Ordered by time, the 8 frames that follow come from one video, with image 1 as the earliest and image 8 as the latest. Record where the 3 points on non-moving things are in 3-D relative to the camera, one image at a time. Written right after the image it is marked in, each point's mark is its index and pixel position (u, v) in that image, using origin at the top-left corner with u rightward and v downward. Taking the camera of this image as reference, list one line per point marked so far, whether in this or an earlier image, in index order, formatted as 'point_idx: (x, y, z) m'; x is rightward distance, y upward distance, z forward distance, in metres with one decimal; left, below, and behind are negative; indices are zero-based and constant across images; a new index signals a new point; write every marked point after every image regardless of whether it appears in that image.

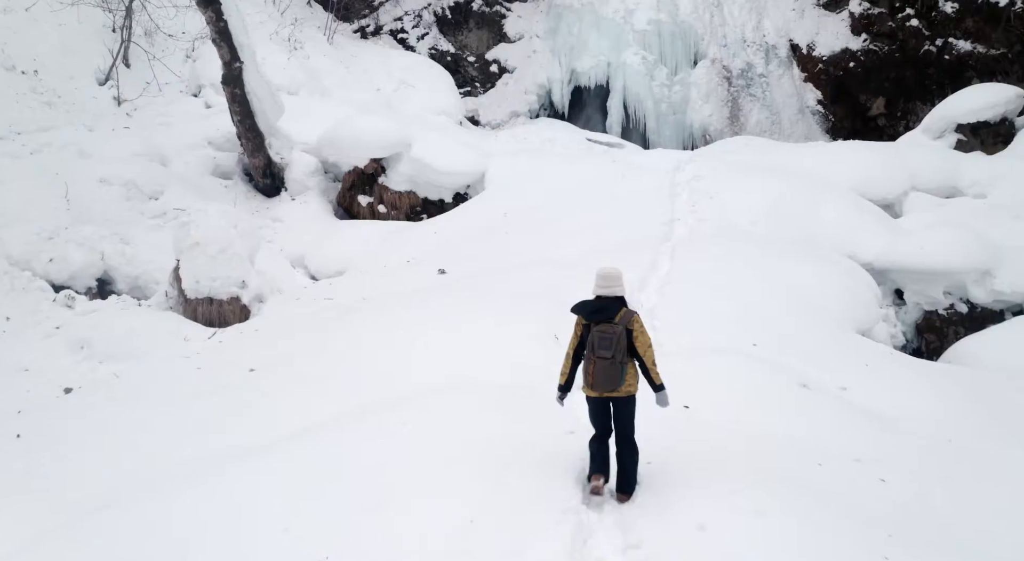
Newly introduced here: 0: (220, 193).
0: (-4.0, +1.2, +10.0) m
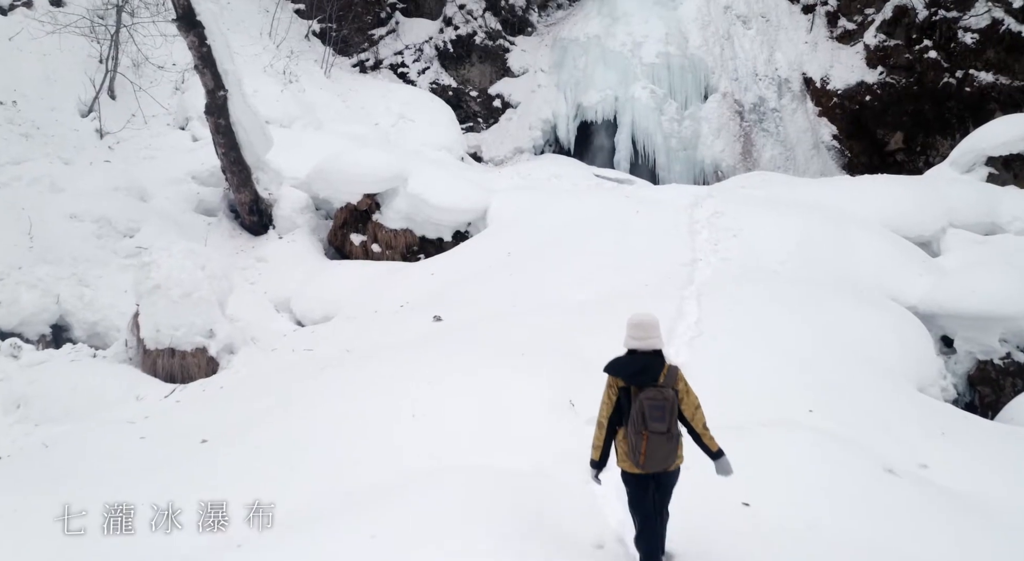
0: (-4.0, +0.6, +9.3) m
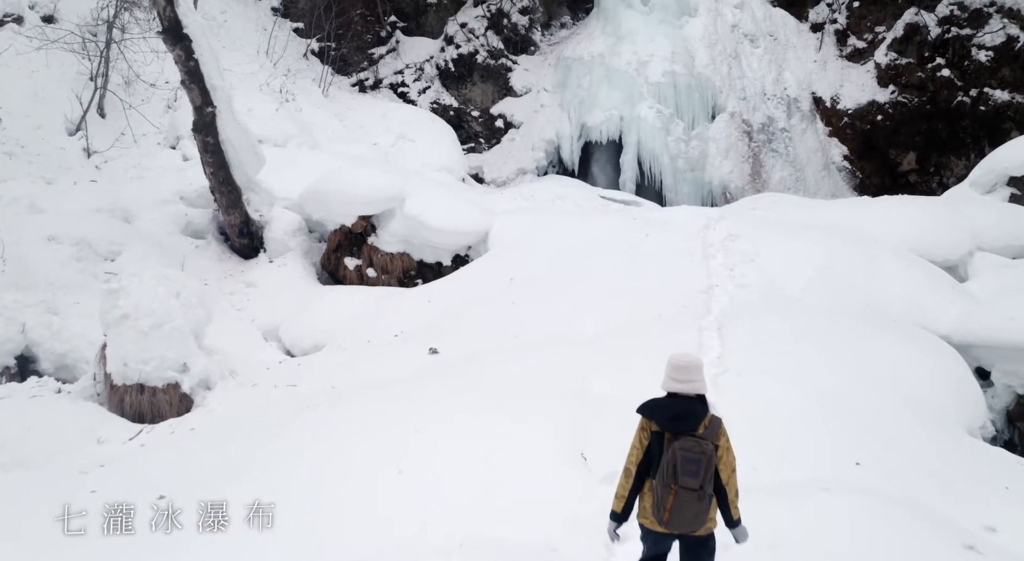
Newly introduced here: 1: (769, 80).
0: (-4.0, +0.3, +8.8) m
1: (+5.0, +3.9, +14.1) m
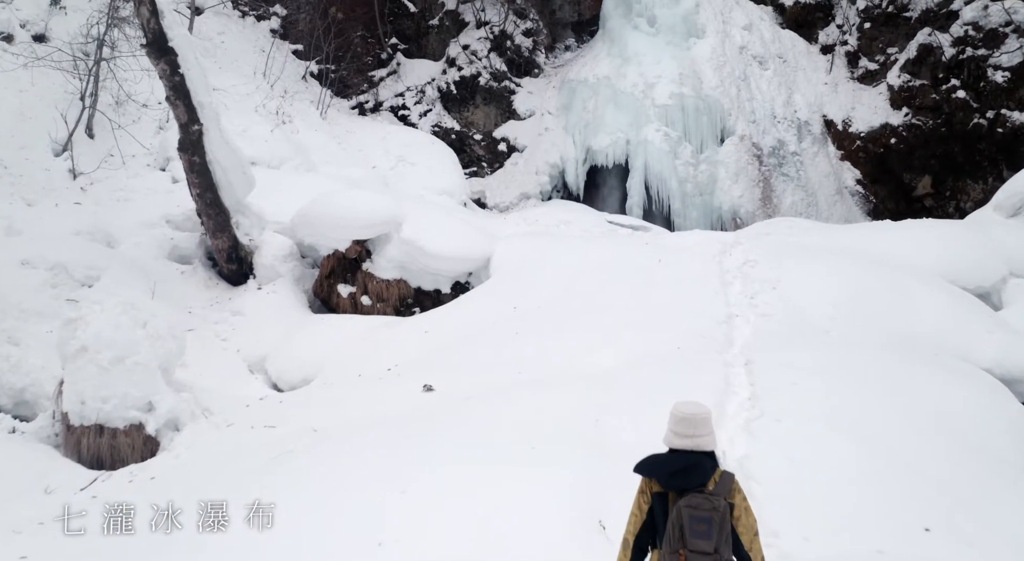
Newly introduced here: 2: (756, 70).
0: (-3.9, 0.0, +8.3) m
1: (+5.1, +3.4, +13.7) m
2: (+4.7, +4.1, +13.8) m
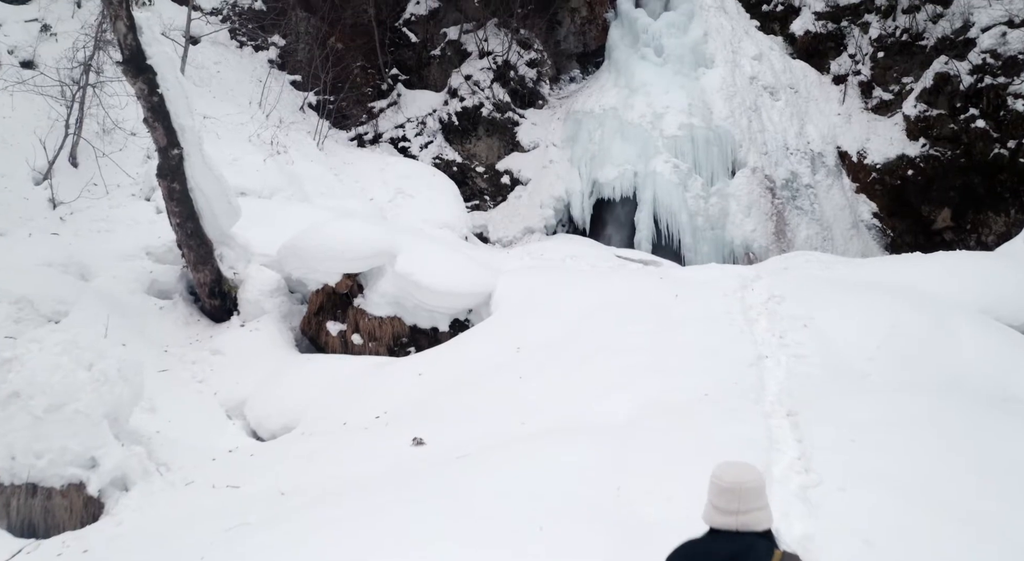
0: (-3.9, -0.4, +7.7) m
1: (+5.2, +2.7, +13.2) m
2: (+4.8, +3.4, +13.4) m
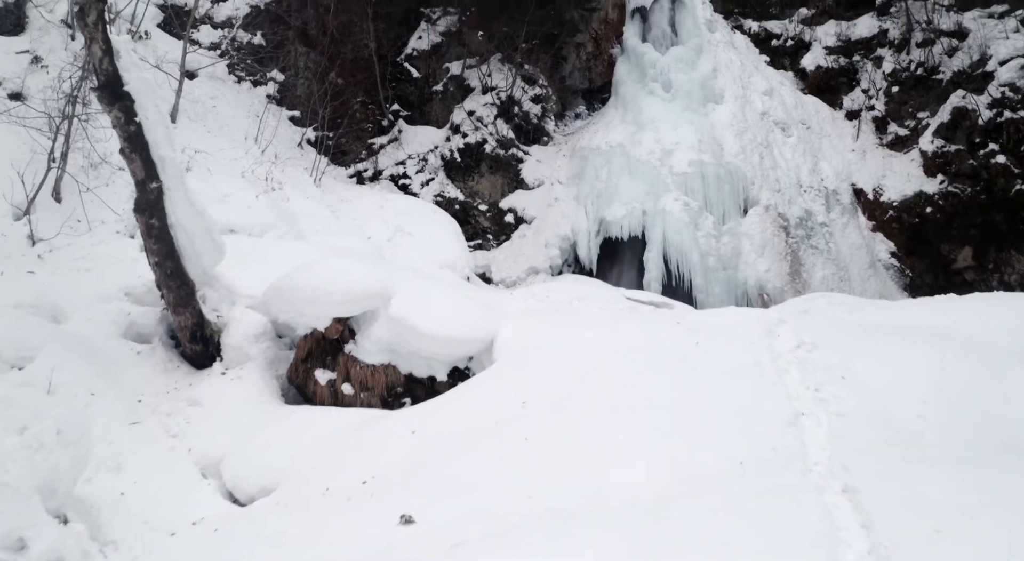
0: (-3.8, -0.8, +7.1) m
1: (+5.2, +2.0, +12.7) m
2: (+4.8, +2.6, +12.9) m
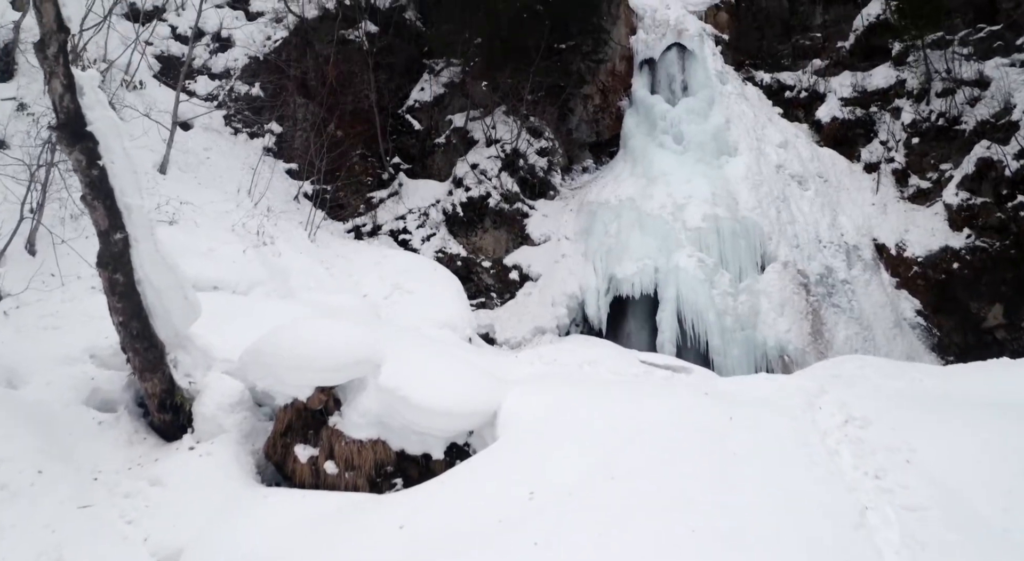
0: (-3.8, -1.4, +6.3) m
1: (+5.3, +1.0, +12.1) m
2: (+4.9, +1.6, +12.3) m
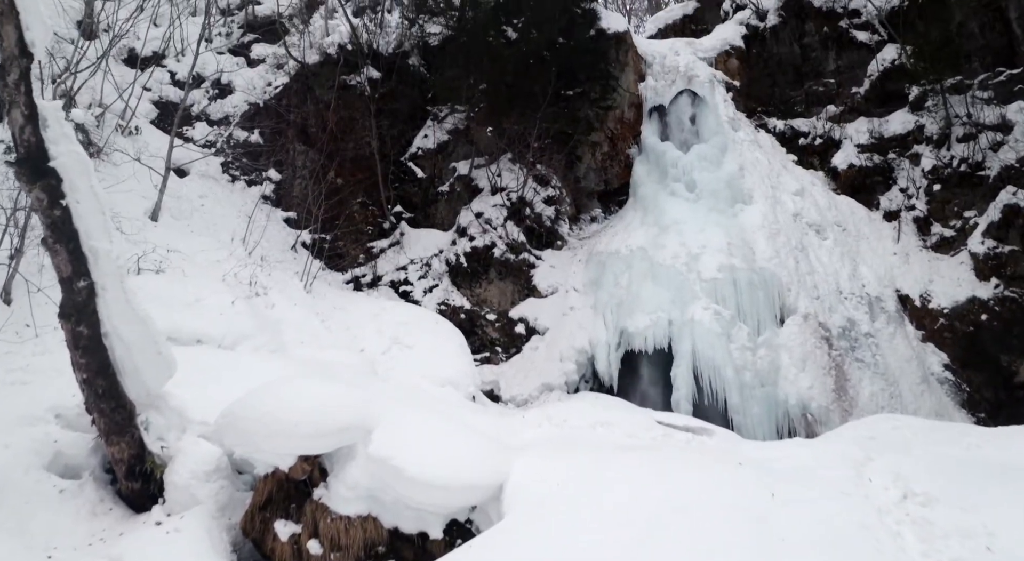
0: (-3.7, -1.8, +5.6) m
1: (+5.4, +0.1, +11.5) m
2: (+5.0, +0.7, +11.8) m
